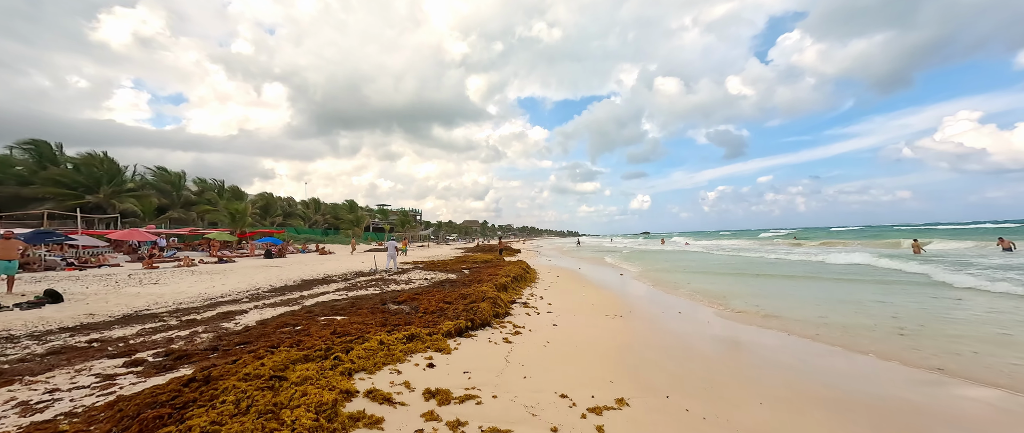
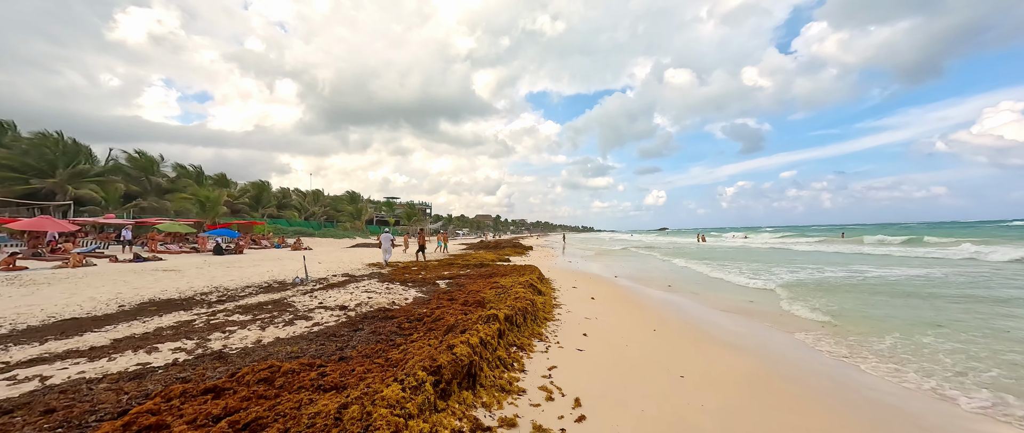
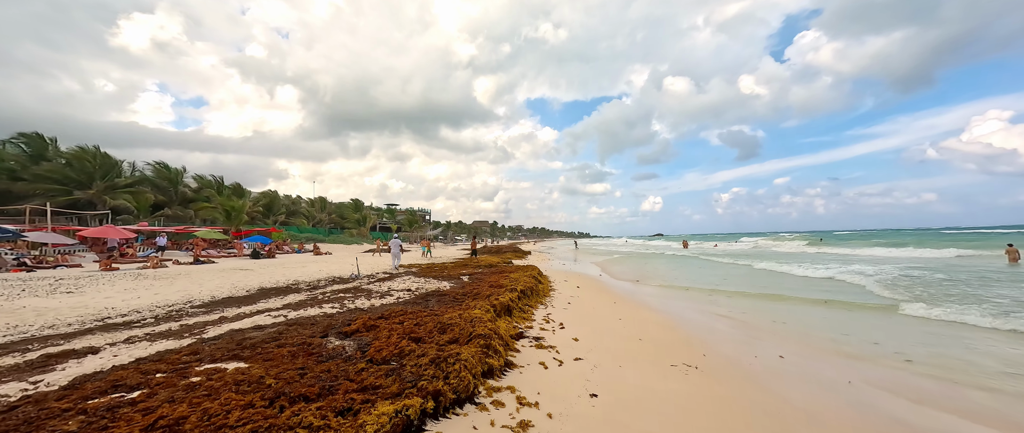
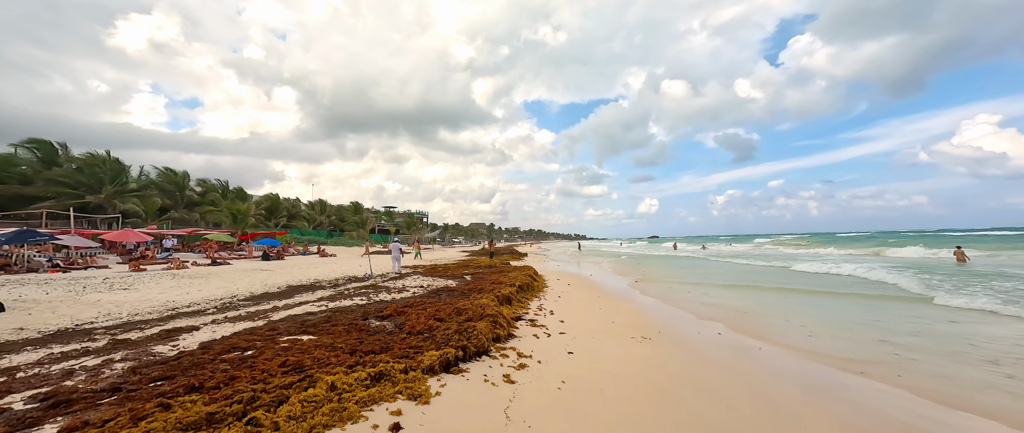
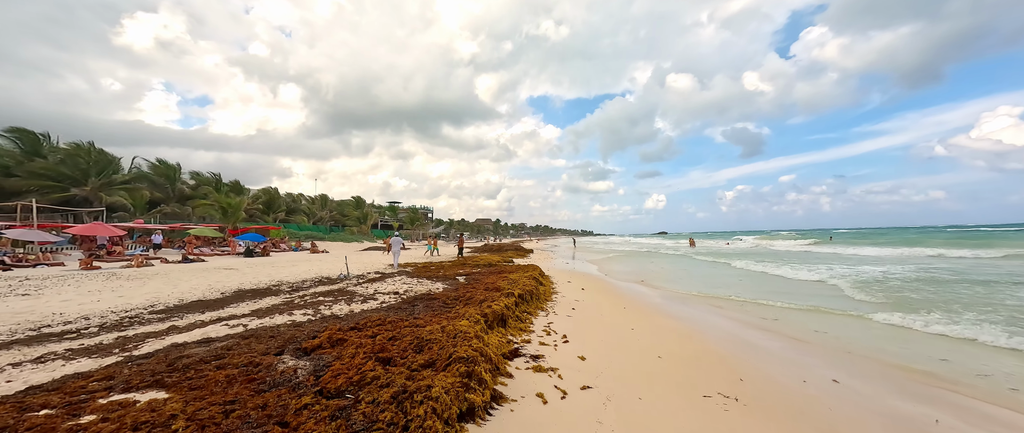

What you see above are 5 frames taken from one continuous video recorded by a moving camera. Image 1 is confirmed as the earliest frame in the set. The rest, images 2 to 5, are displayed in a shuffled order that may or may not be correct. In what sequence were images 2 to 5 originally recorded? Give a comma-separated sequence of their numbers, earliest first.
4, 3, 5, 2
